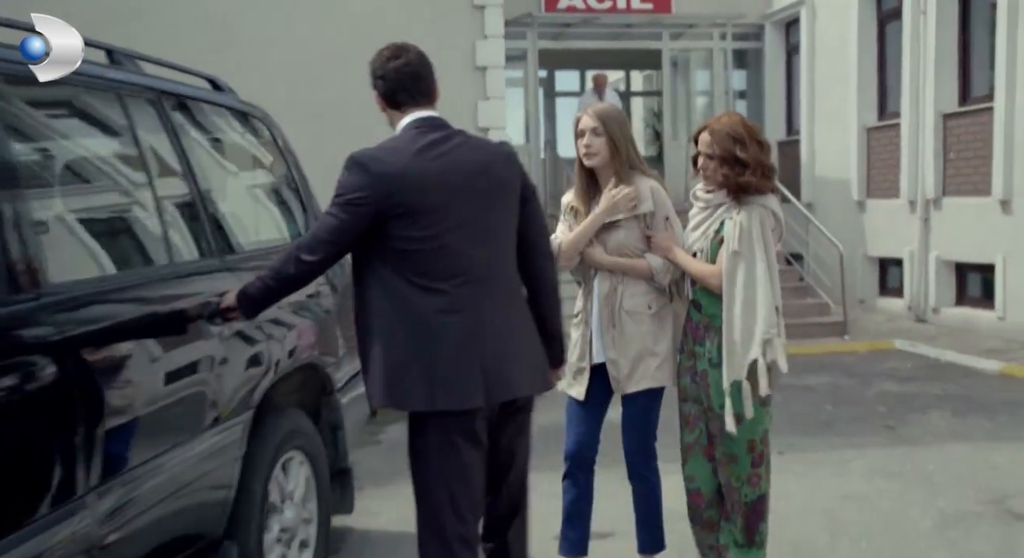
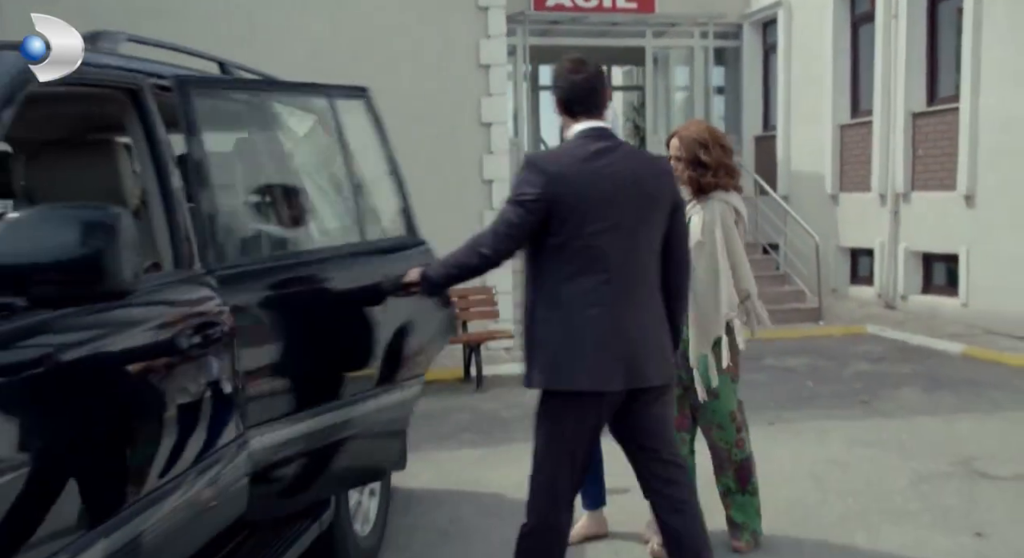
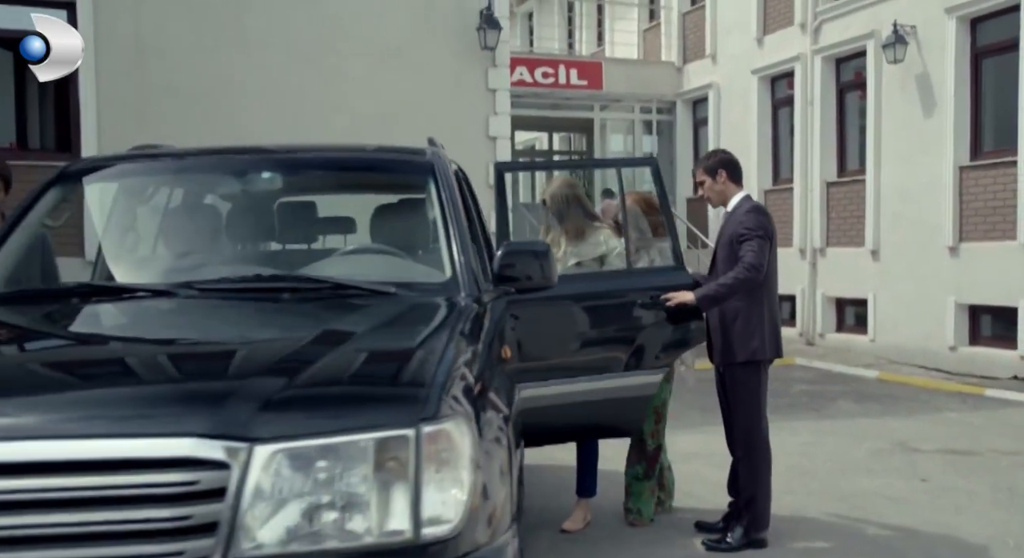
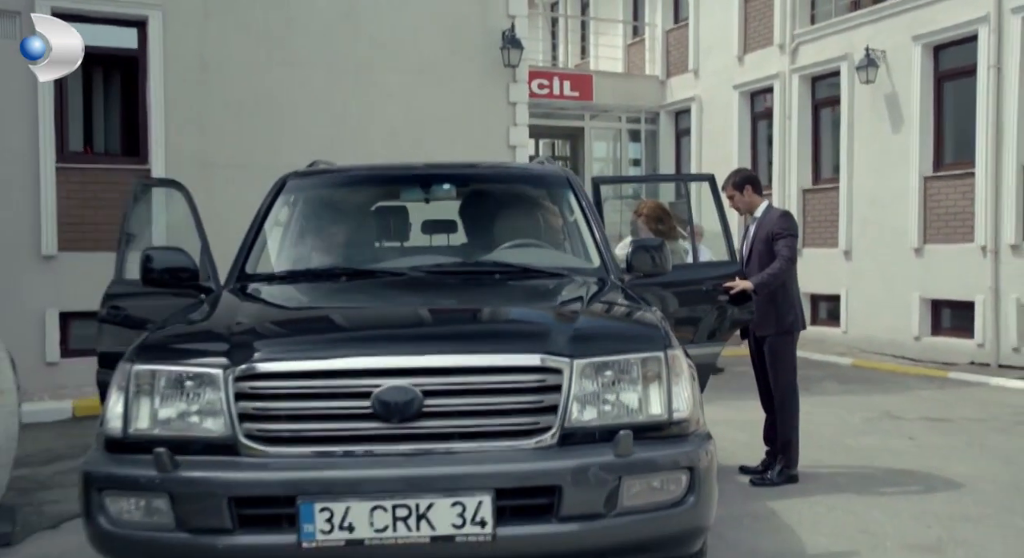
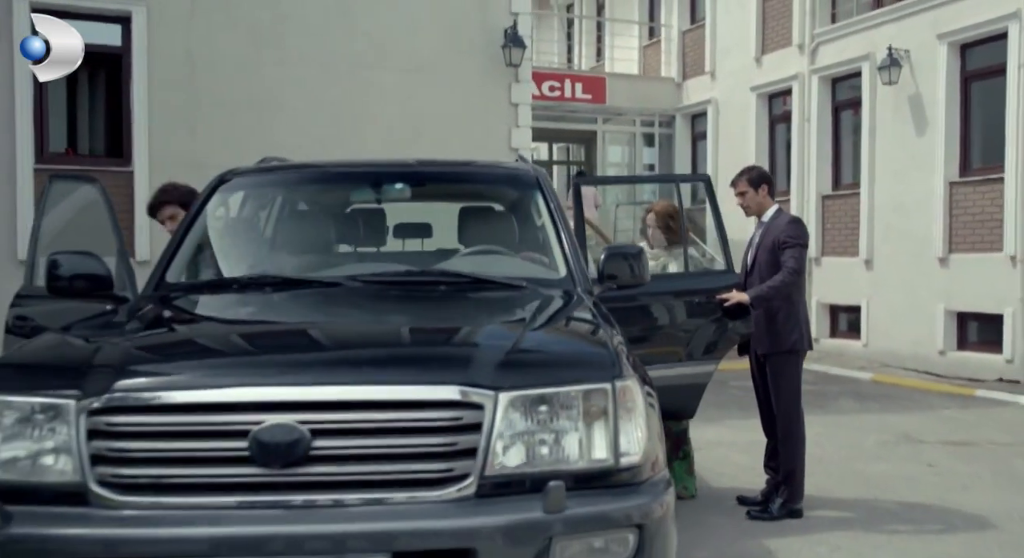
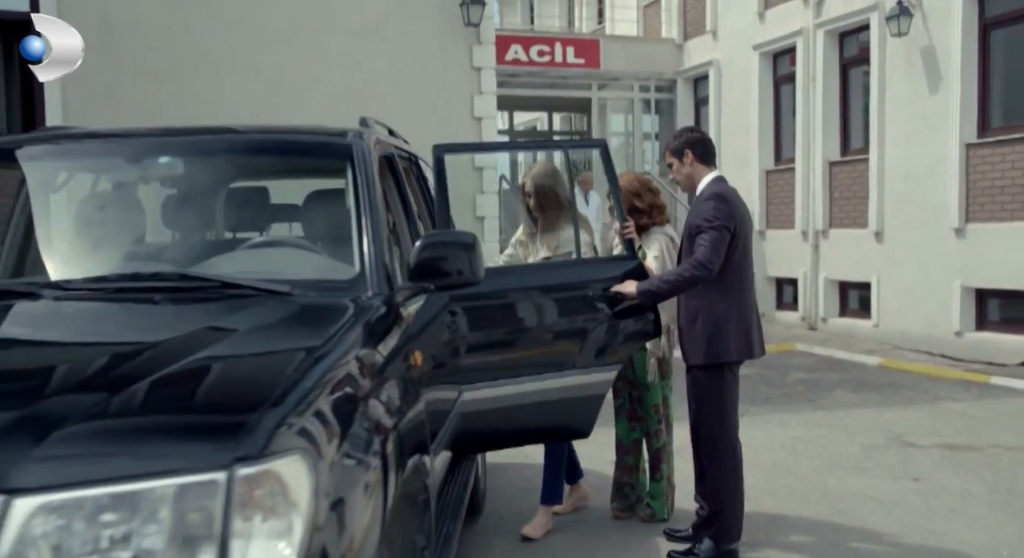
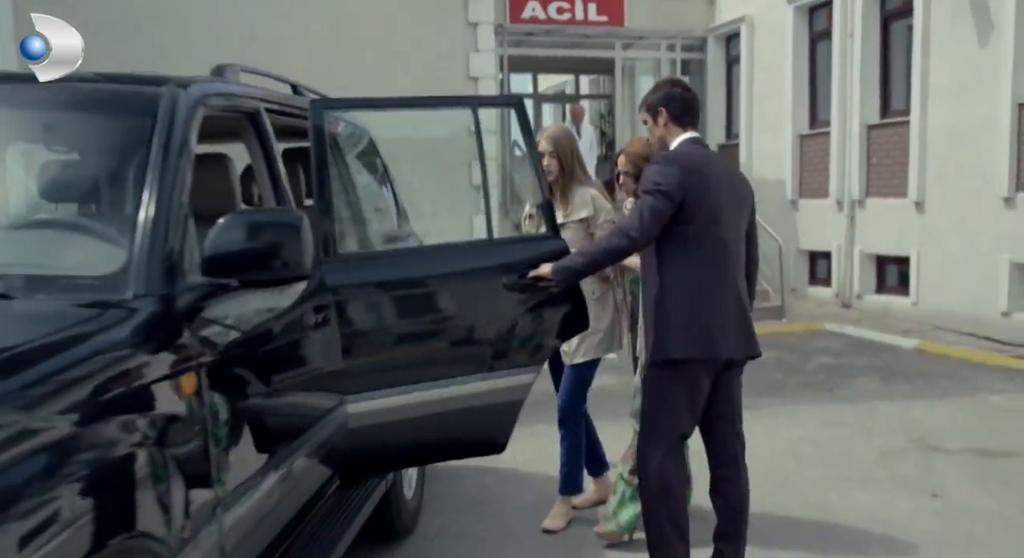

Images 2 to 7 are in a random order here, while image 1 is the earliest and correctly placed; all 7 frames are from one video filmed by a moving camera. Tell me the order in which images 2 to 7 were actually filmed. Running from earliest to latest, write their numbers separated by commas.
2, 7, 6, 3, 5, 4
